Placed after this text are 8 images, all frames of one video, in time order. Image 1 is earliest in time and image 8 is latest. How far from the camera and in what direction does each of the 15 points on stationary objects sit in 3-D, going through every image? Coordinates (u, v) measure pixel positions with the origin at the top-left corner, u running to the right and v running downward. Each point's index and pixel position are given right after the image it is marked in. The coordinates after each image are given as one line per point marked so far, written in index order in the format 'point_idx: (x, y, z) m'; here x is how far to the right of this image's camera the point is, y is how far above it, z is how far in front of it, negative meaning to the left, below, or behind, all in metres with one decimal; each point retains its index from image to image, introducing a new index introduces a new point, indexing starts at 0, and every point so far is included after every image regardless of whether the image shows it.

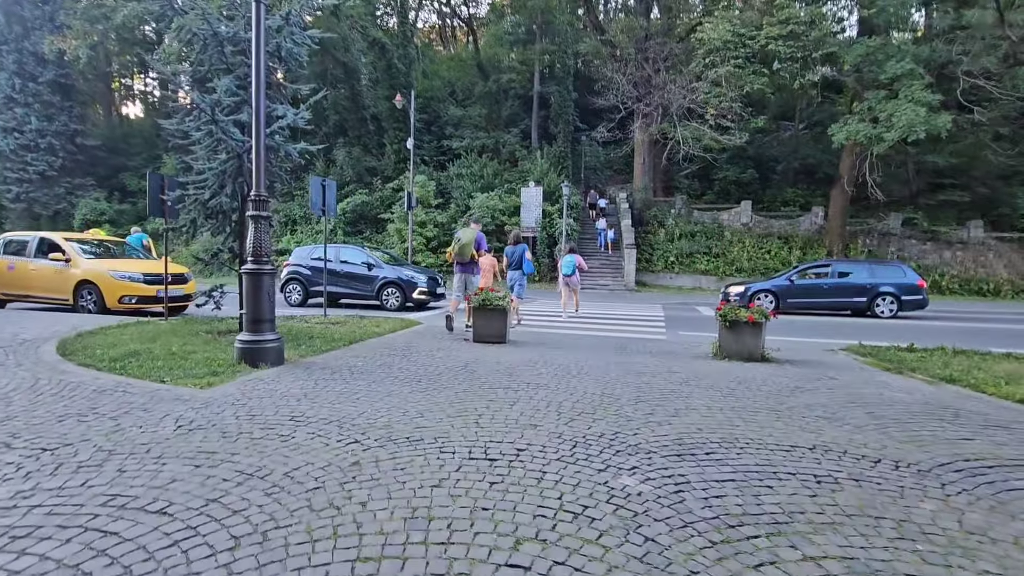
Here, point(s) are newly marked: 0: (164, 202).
0: (-6.8, +1.6, +10.1) m
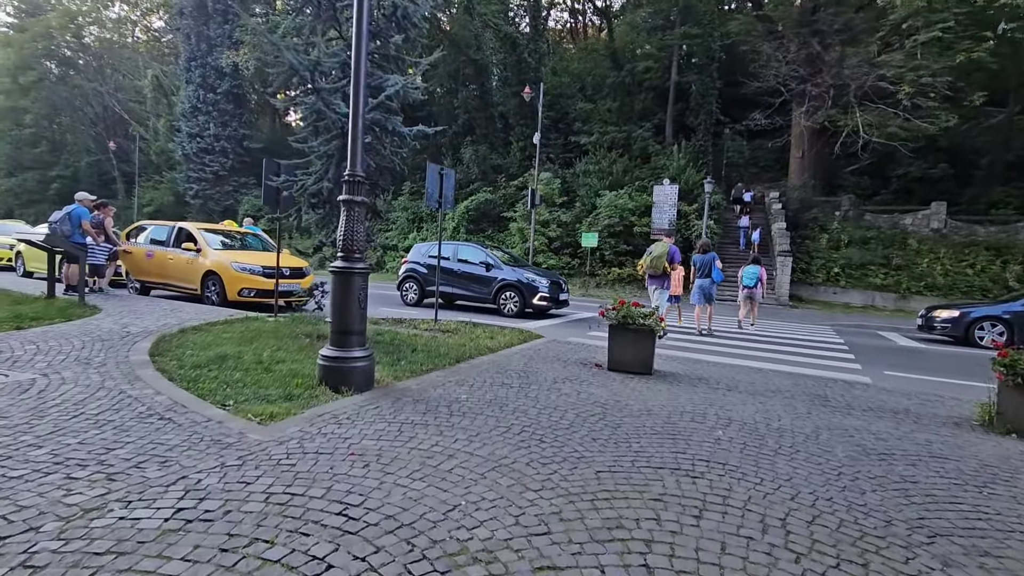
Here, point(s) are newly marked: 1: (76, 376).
0: (-4.3, +1.7, +9.4) m
1: (-4.8, -1.0, +5.5) m
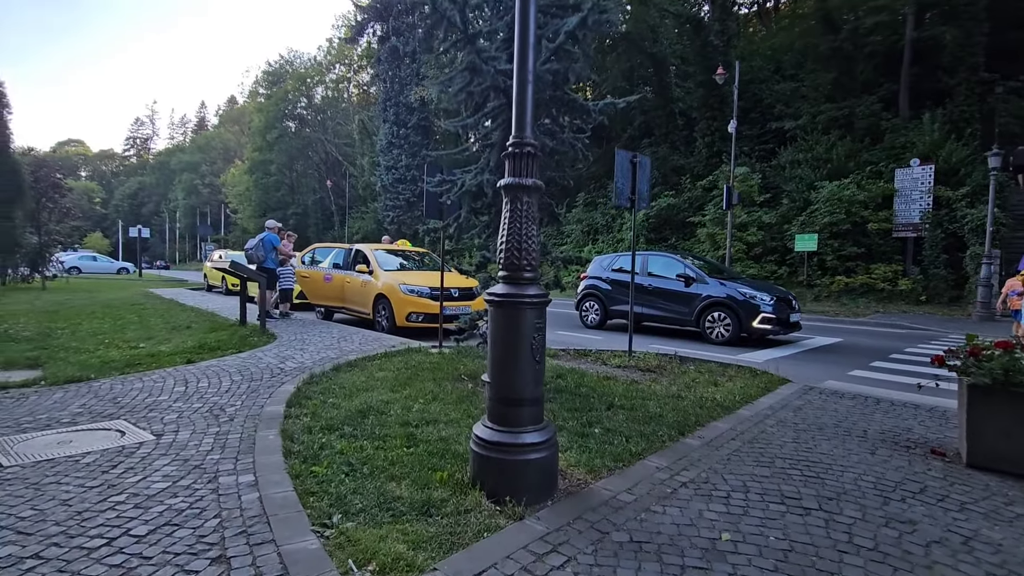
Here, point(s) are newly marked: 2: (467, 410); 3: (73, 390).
0: (-1.1, +1.3, +8.0) m
1: (-2.8, -1.3, +4.4) m
2: (-0.5, -1.3, +5.3) m
3: (-5.1, -1.2, +5.9) m
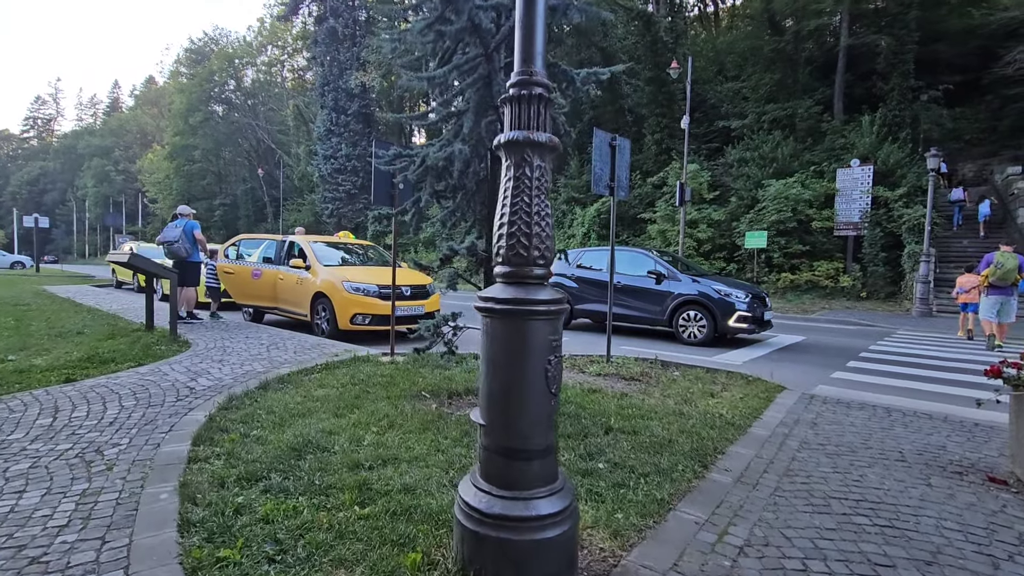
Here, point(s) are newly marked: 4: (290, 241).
0: (-1.6, +1.3, +6.8) m
1: (-2.8, -1.3, +3.0) m
2: (-0.6, -1.3, +4.2) m
3: (-5.3, -1.2, +4.3) m
4: (-4.5, +1.0, +10.4) m
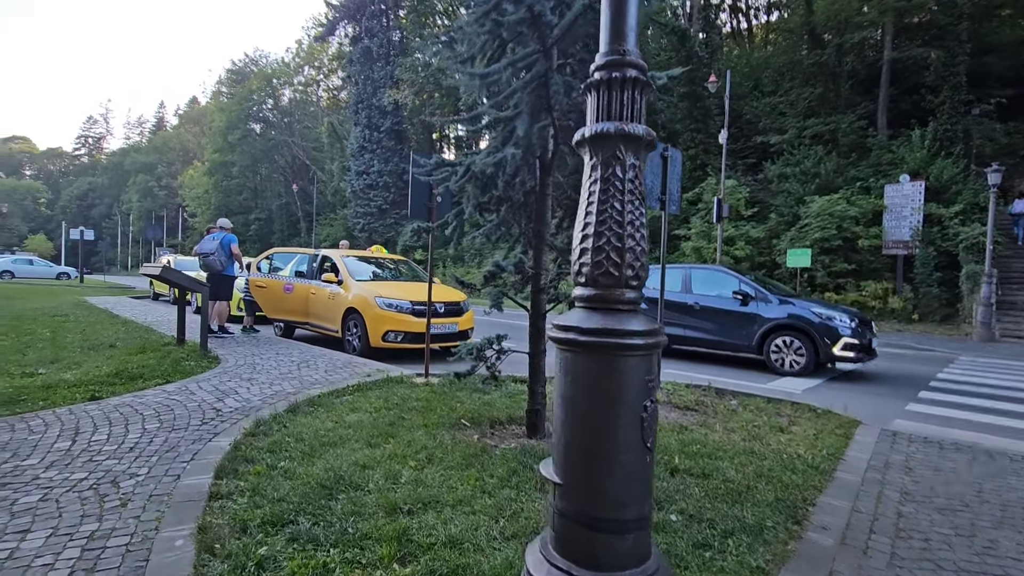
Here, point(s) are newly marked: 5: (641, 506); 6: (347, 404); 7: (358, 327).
0: (-1.0, +1.1, +6.4) m
1: (-2.5, -1.4, +2.7) m
2: (-0.2, -1.4, +3.7) m
3: (-4.9, -1.3, +4.1) m
4: (-3.8, +0.7, +10.2) m
5: (+0.5, -0.8, +1.9) m
6: (-1.8, -1.3, +5.5) m
7: (-2.8, -0.7, +9.1) m
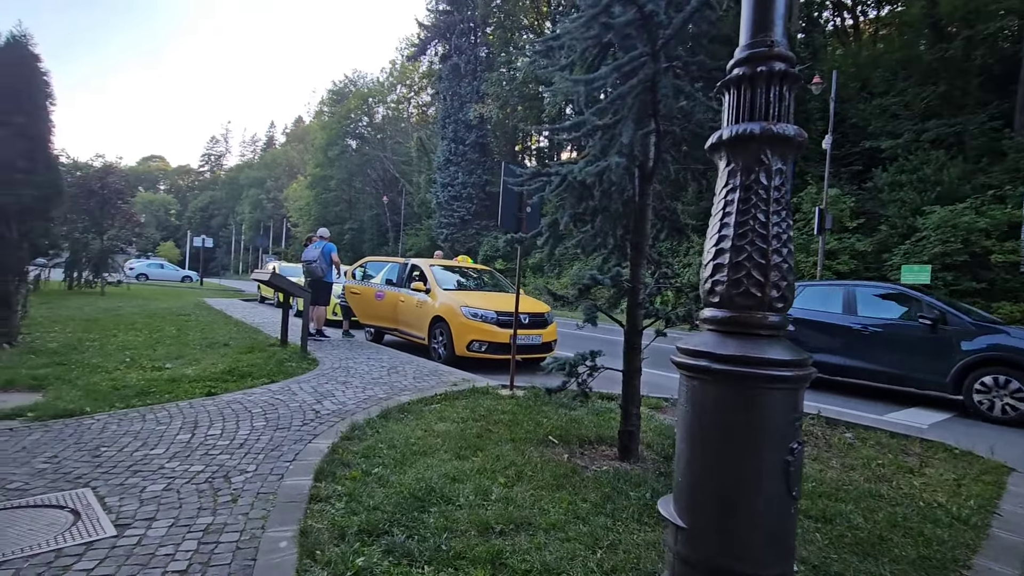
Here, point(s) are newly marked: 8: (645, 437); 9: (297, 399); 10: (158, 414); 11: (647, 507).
0: (+0.1, +1.0, +6.4) m
1: (-2.0, -1.4, +2.9) m
2: (+0.4, -1.5, +3.5) m
3: (-4.1, -1.3, +4.6) m
4: (-2.1, +0.5, +10.5) m
5: (+0.9, -0.9, +1.6) m
6: (-0.8, -1.4, +5.6) m
7: (-1.2, -0.9, +9.3) m
8: (+1.3, -1.5, +5.1) m
9: (-2.4, -1.3, +5.8) m
10: (-3.5, -1.3, +5.1) m
11: (+0.9, -1.5, +3.5) m
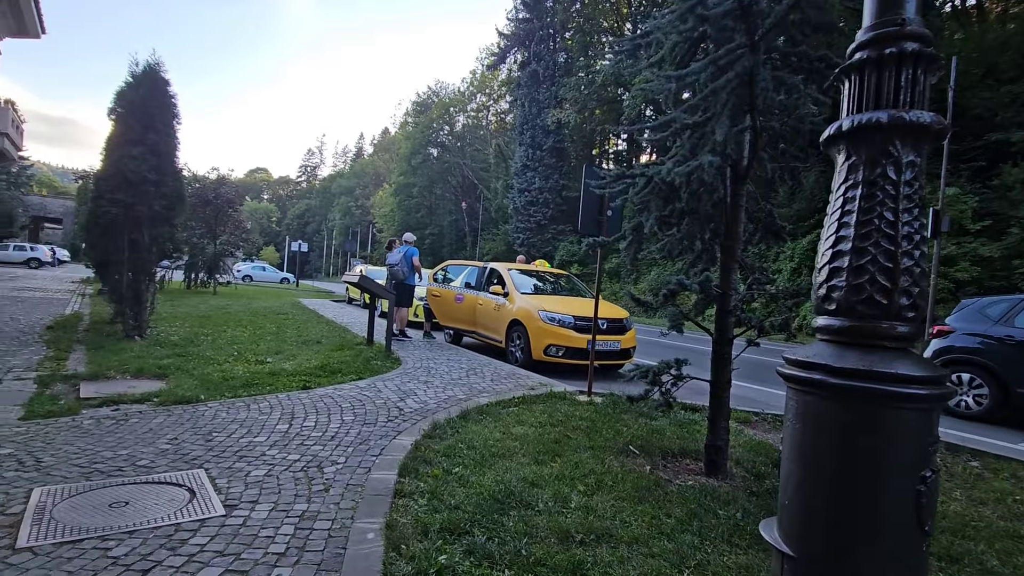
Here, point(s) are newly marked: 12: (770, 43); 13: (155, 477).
0: (+1.1, +0.9, +6.3) m
1: (-1.5, -1.4, +3.1) m
2: (+0.9, -1.5, +3.4) m
3: (-3.4, -1.3, +5.1) m
4: (-0.4, +0.4, +10.7) m
5: (+1.1, -0.9, +1.4) m
6: (0.0, -1.4, +5.6) m
7: (+0.2, -0.9, +9.3) m
8: (+2.1, -1.5, +4.8) m
9: (-1.5, -1.3, +6.1) m
10: (-2.7, -1.3, +5.5) m
11: (+1.5, -1.6, +3.3) m
12: (+1.9, +1.8, +3.8) m
13: (-2.5, -1.3, +3.6) m
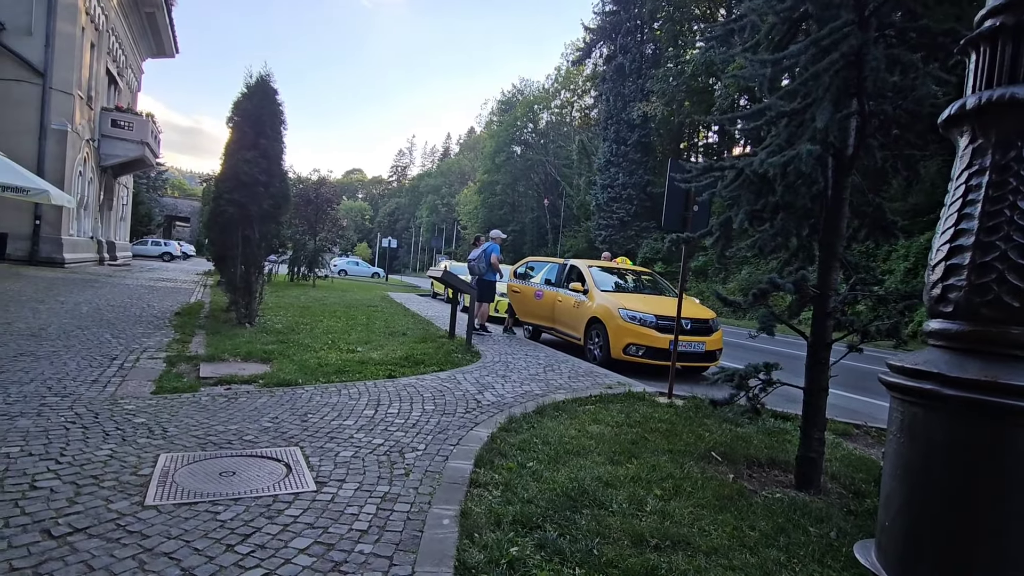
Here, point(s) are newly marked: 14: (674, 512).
0: (+2.1, +0.9, +6.0) m
1: (-1.1, -1.4, +3.3) m
2: (+1.4, -1.5, +3.2) m
3: (-2.6, -1.2, +5.6) m
4: (+1.2, +0.5, +10.6) m
5: (+1.3, -0.9, +1.2) m
6: (+0.8, -1.4, +5.5) m
7: (+1.6, -0.9, +9.2) m
8: (+2.8, -1.6, +4.4) m
9: (-0.6, -1.2, +6.3) m
10: (-1.9, -1.2, +5.9) m
11: (+1.9, -1.6, +3.1) m
12: (+2.5, +1.8, +3.4) m
13: (-2.0, -1.3, +4.0) m
14: (+1.1, -1.5, +3.4) m
